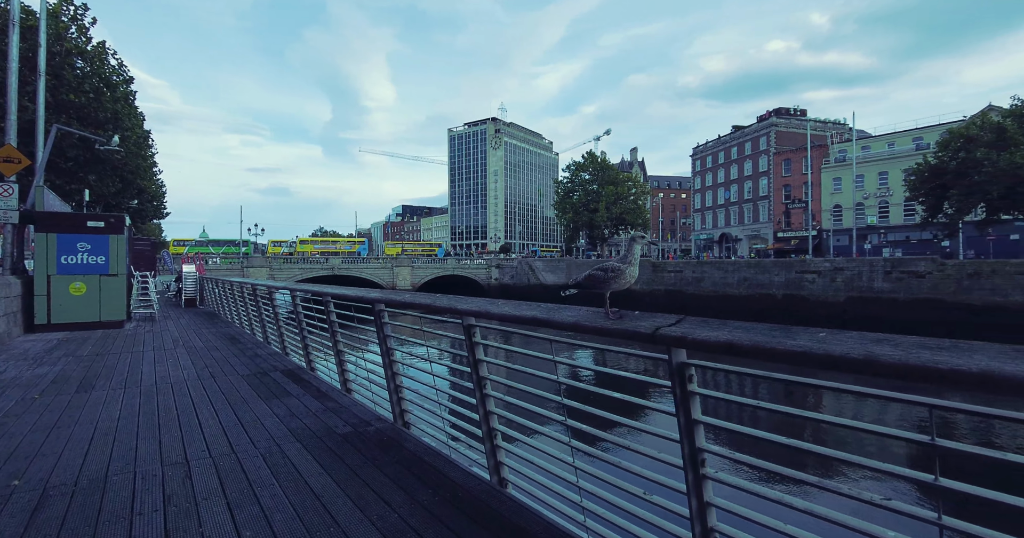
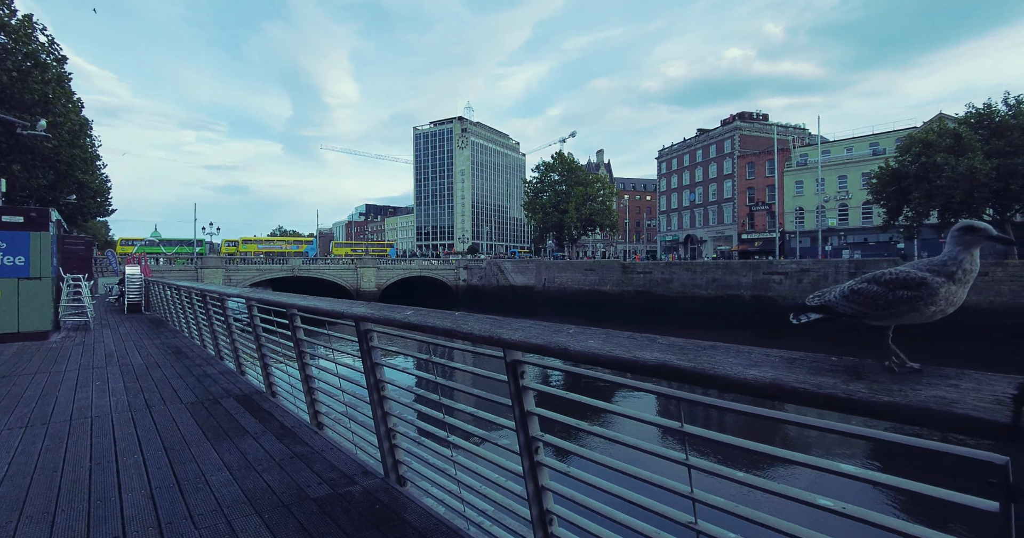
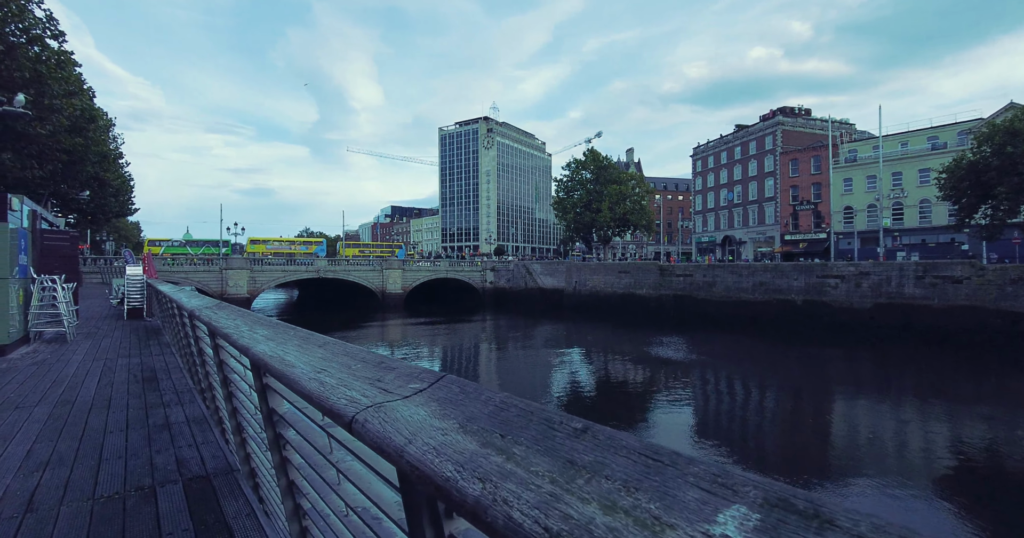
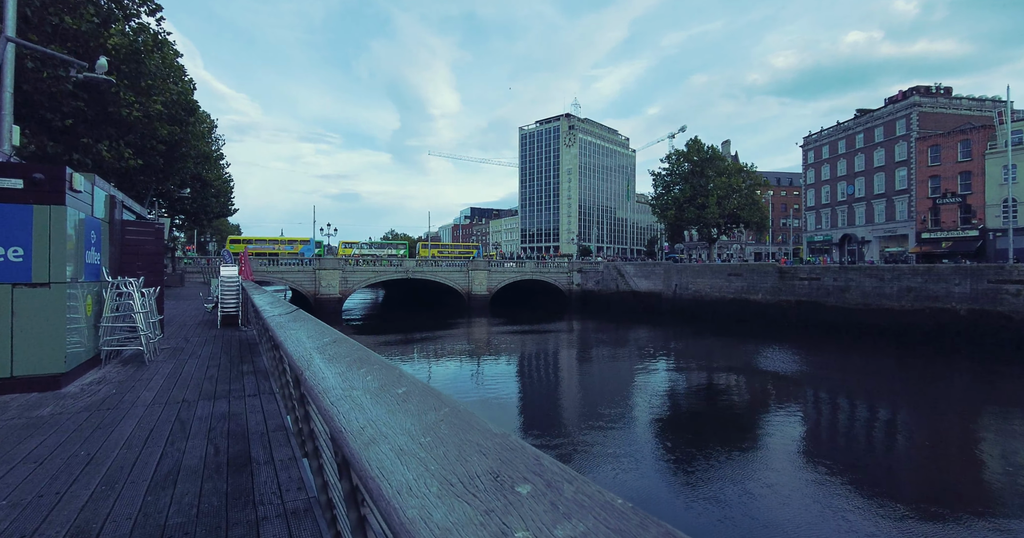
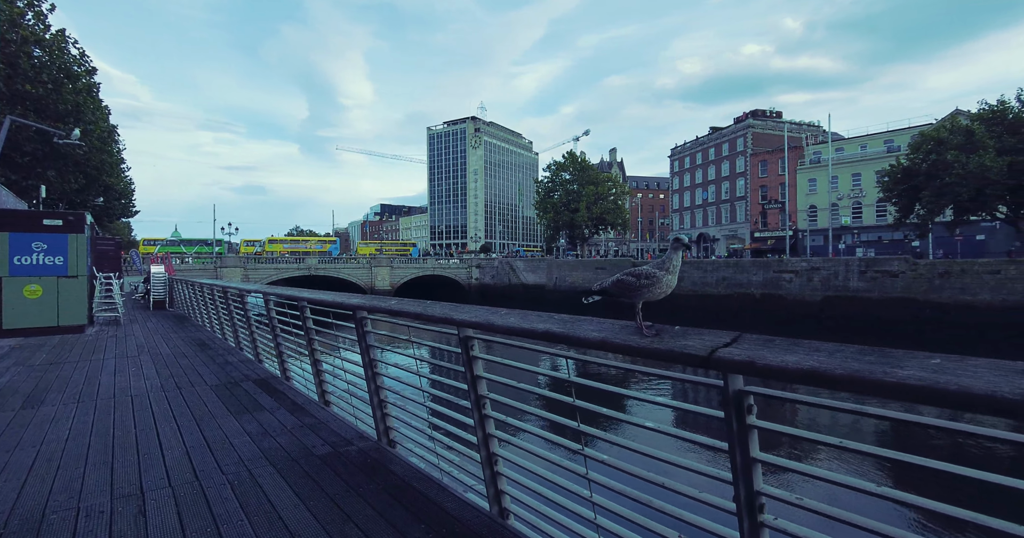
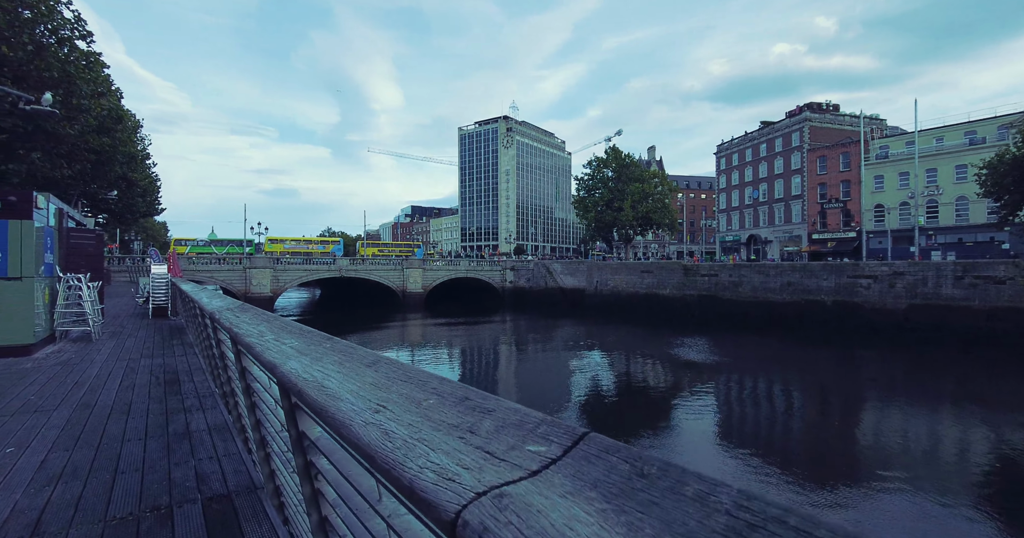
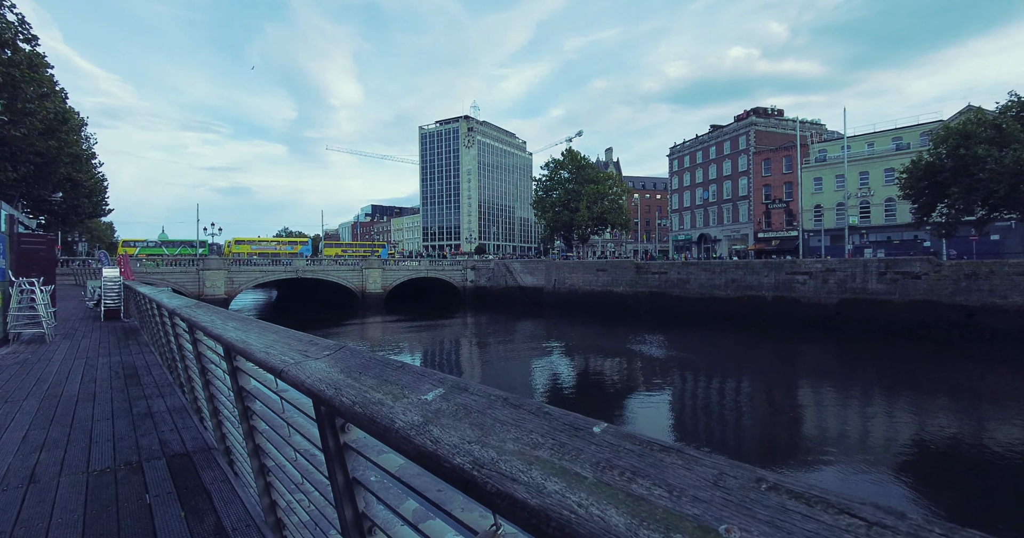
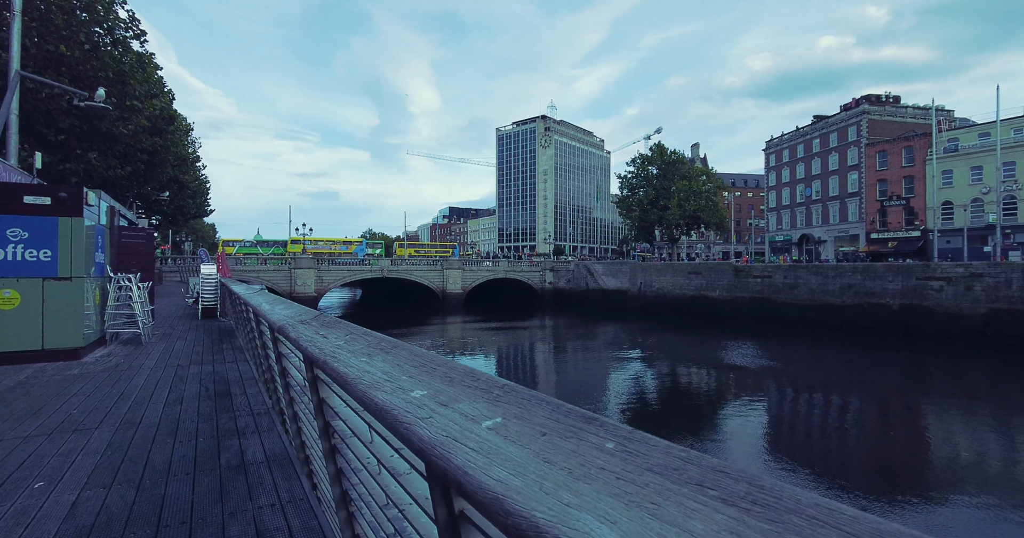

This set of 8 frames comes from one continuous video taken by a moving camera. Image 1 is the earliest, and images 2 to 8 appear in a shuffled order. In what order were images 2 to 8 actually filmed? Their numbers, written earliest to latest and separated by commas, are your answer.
5, 2, 7, 3, 6, 8, 4
